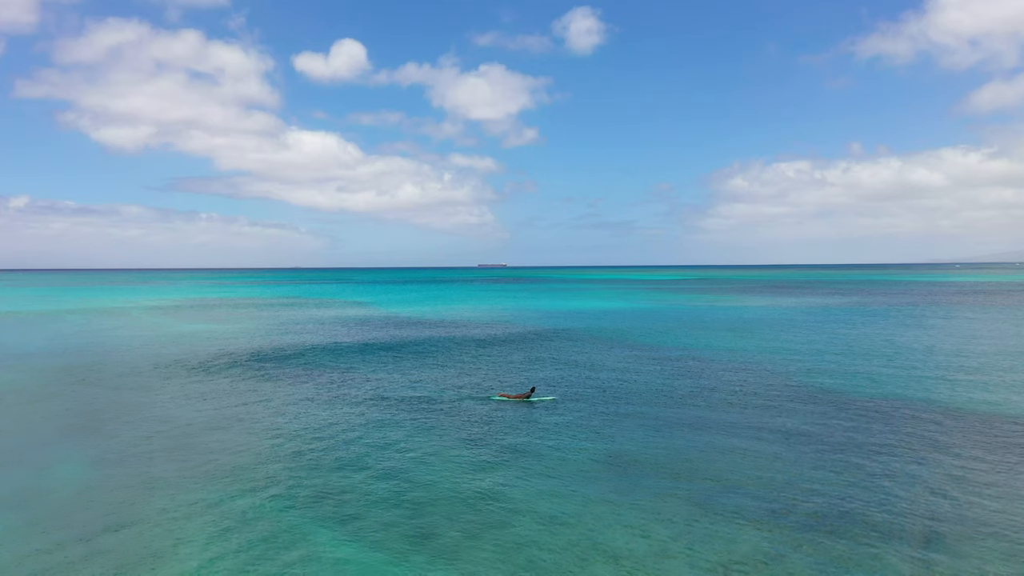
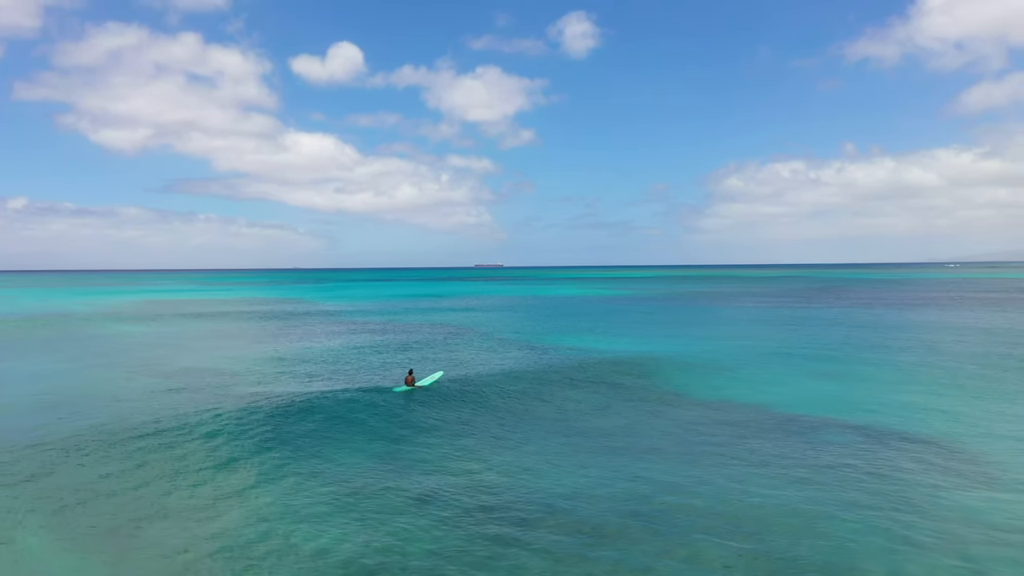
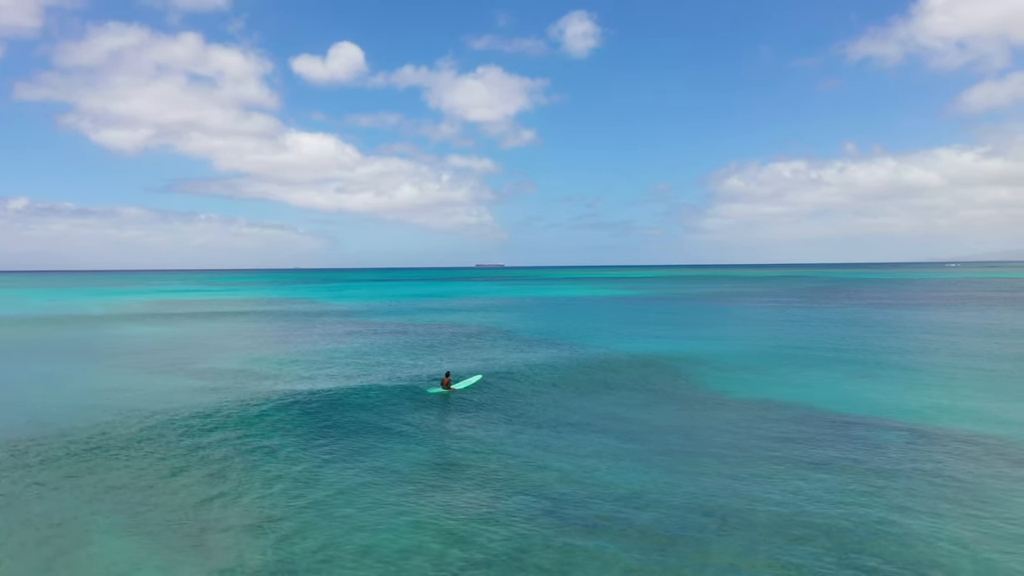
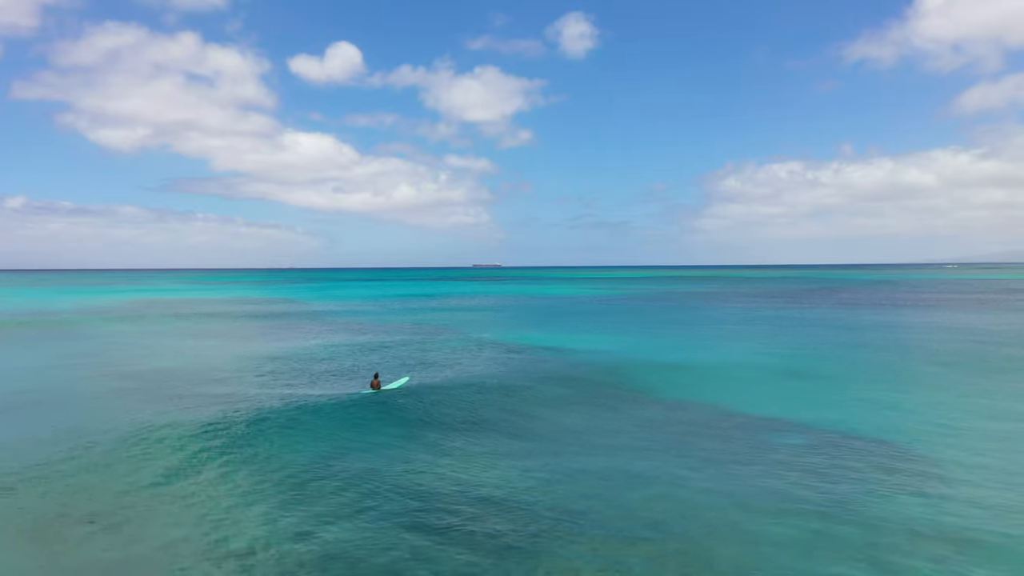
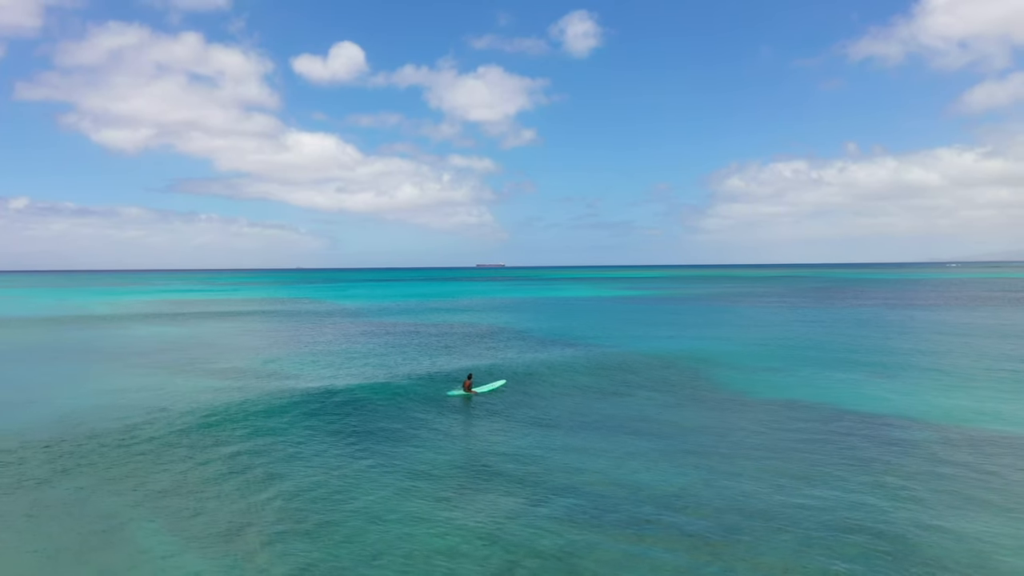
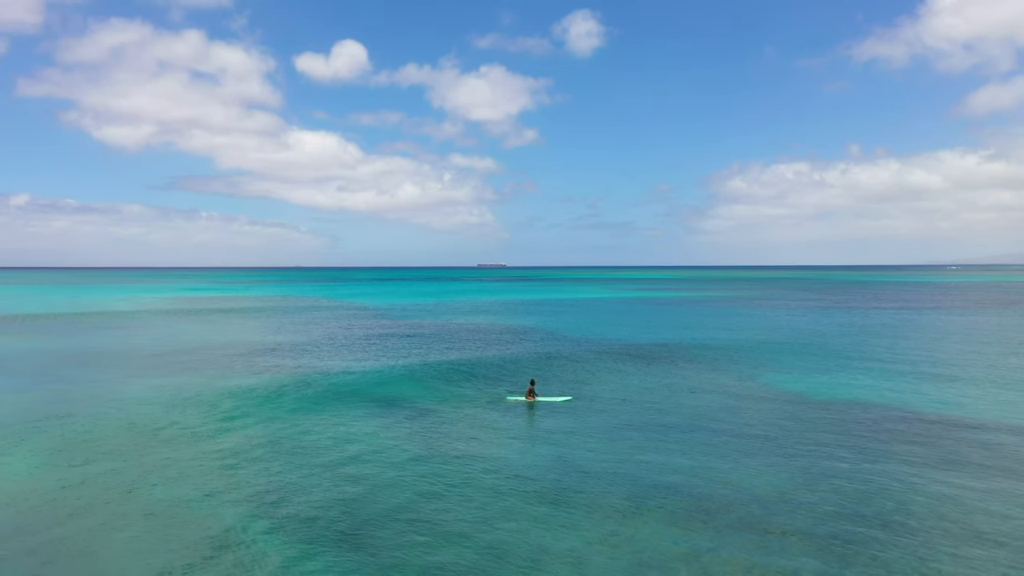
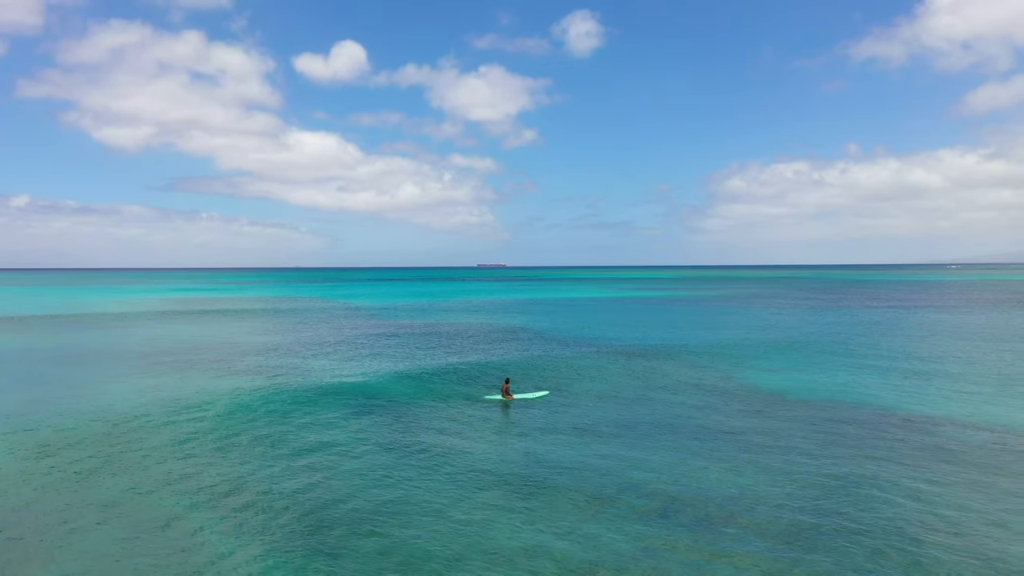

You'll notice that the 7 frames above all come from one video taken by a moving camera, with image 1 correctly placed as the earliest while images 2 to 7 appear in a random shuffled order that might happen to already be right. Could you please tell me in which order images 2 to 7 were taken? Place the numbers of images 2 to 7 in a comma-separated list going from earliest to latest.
6, 7, 5, 3, 2, 4
